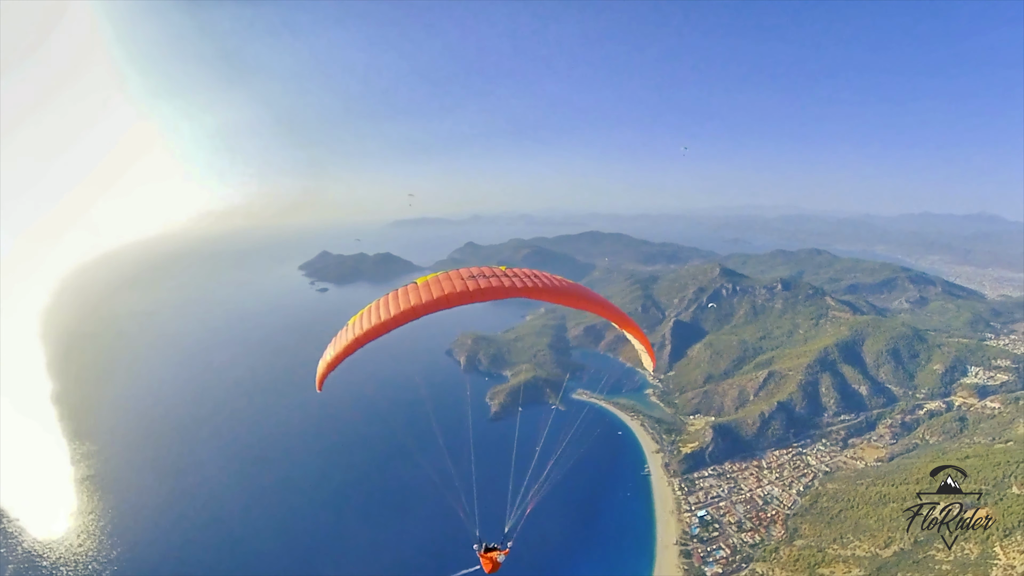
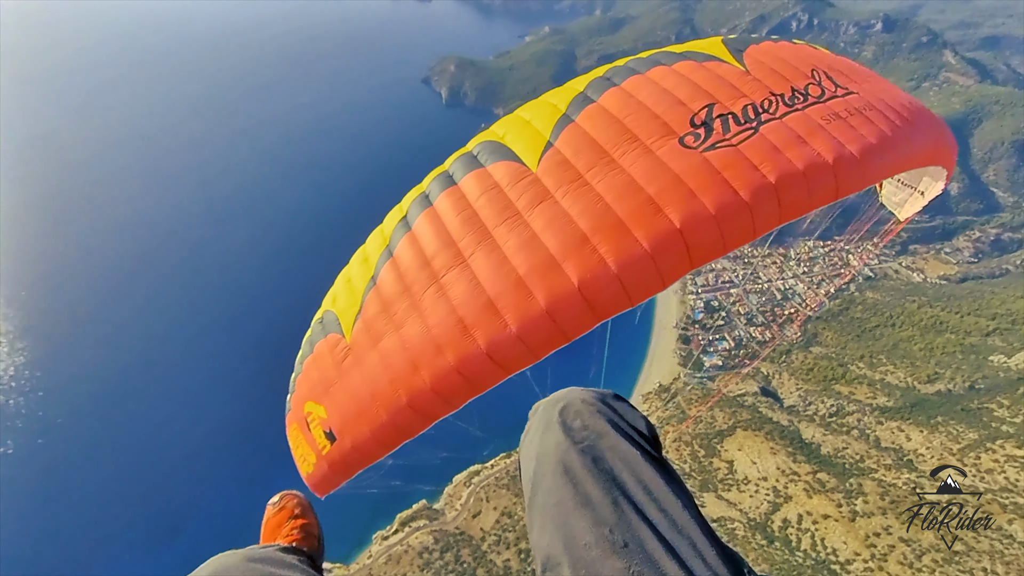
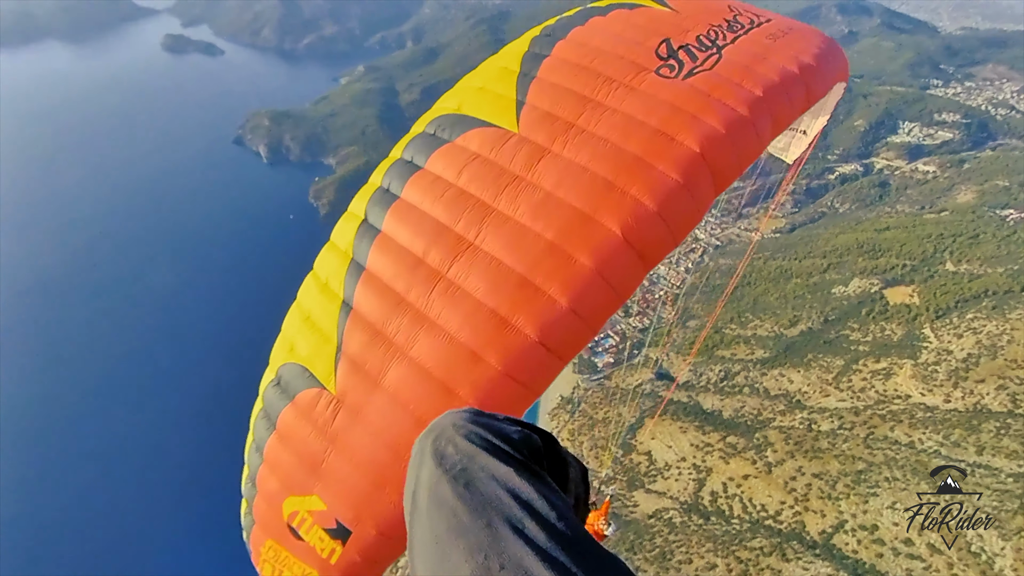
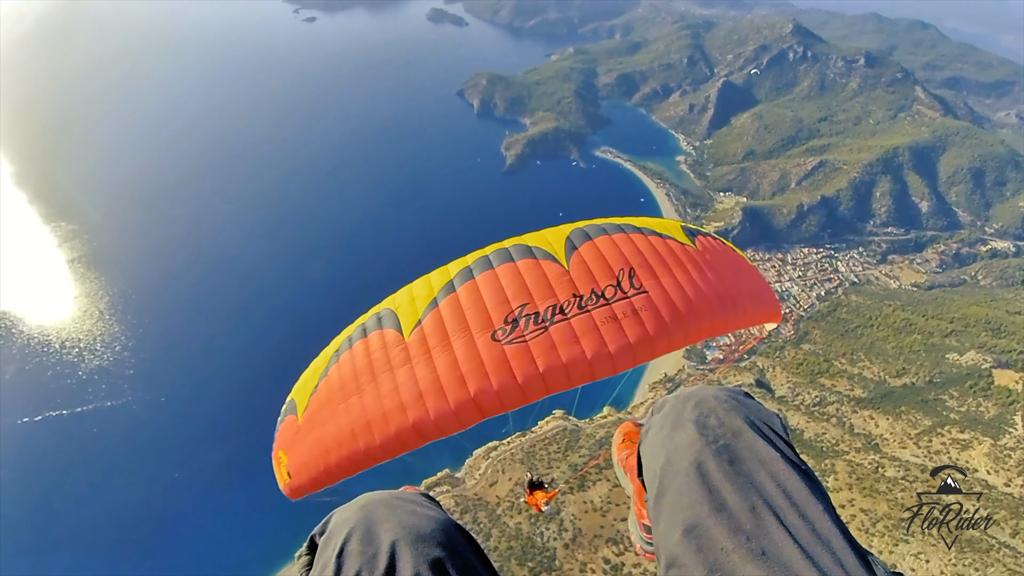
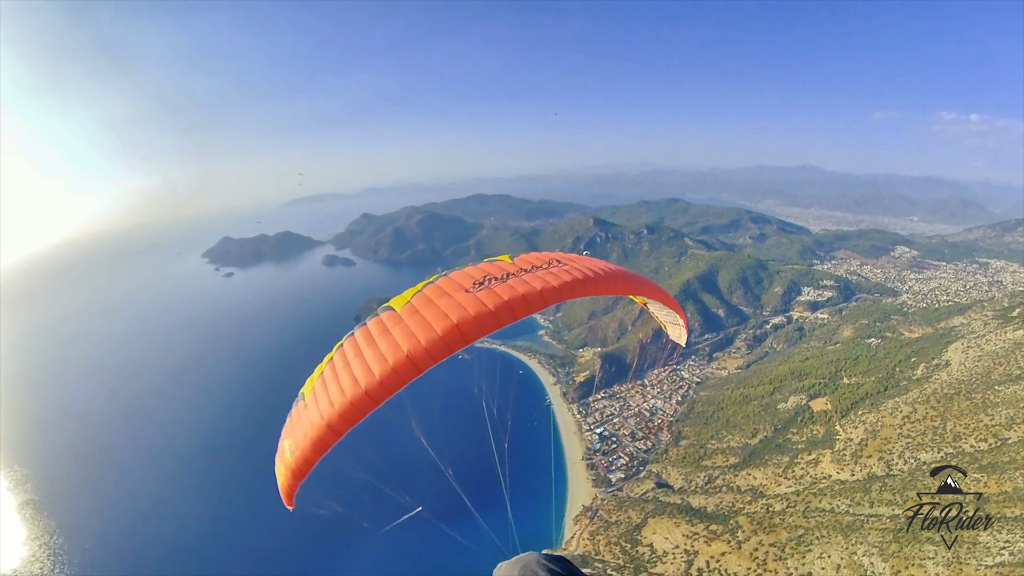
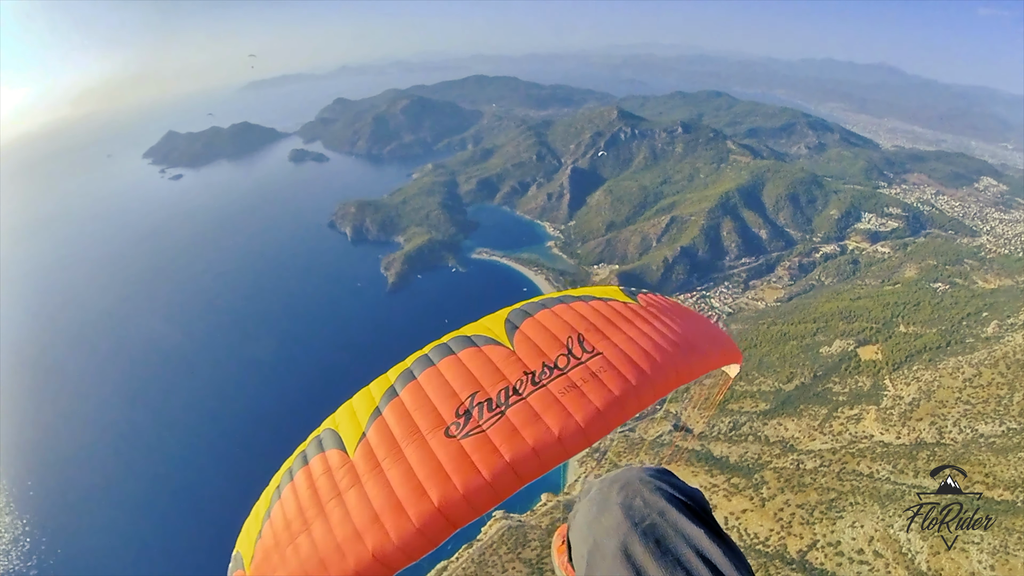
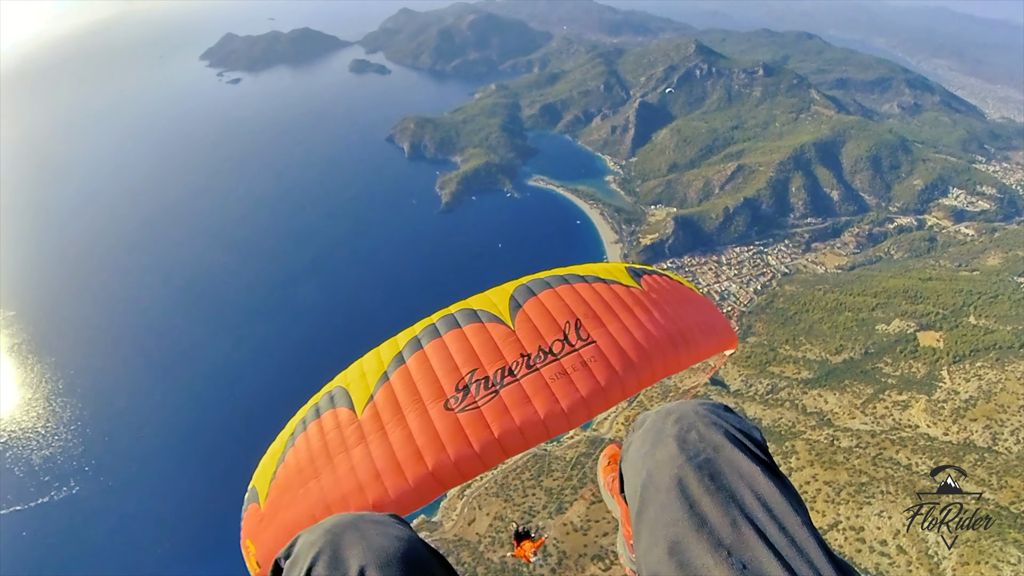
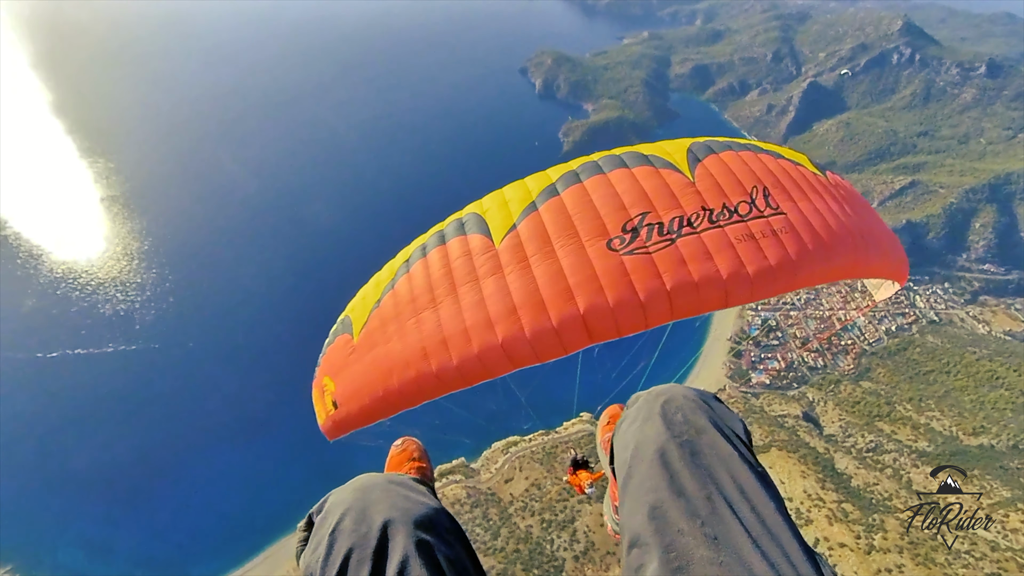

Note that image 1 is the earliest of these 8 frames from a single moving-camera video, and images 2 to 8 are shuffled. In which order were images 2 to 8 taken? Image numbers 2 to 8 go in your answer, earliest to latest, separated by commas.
5, 6, 7, 4, 8, 2, 3
